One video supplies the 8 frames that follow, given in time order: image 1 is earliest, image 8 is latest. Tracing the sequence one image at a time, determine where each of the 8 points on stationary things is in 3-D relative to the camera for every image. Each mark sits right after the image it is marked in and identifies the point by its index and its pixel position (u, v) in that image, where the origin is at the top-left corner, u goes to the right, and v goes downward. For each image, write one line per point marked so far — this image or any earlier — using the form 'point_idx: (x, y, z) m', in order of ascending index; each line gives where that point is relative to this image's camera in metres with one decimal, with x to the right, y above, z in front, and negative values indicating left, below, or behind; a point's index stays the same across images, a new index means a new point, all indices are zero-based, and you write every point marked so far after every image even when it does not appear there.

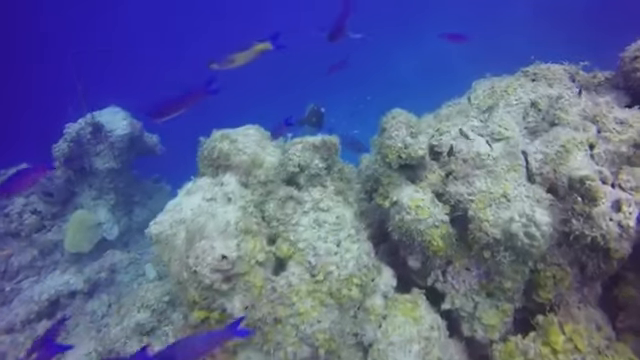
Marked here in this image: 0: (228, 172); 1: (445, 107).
0: (-1.0, +0.1, +4.3) m
1: (+1.6, +1.0, +5.3) m
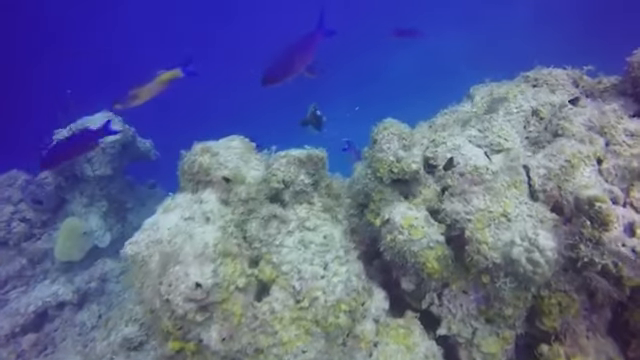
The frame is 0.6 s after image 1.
0: (-1.1, -0.1, +4.0) m
1: (+1.5, +0.8, +5.0) m
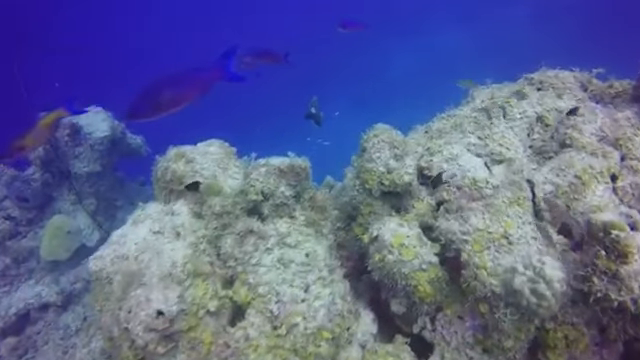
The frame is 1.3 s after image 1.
0: (-1.3, -0.2, +3.7) m
1: (+1.4, +0.7, +4.6) m
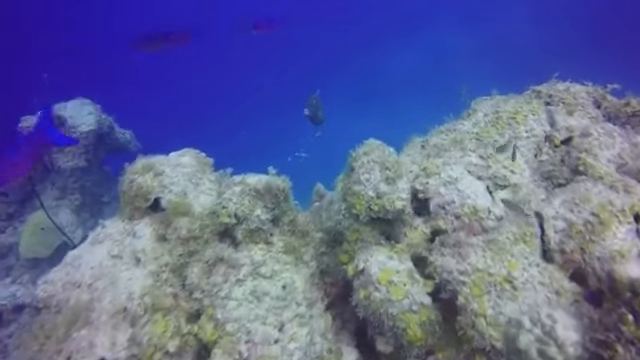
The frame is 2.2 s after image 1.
0: (-1.4, -0.3, +3.3) m
1: (+1.2, +0.5, +4.2) m
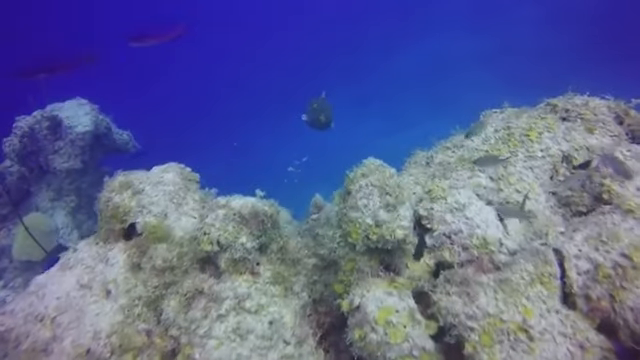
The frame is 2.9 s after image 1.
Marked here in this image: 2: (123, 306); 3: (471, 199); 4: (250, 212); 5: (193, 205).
0: (-1.5, -0.5, +3.0) m
1: (+1.2, +0.3, +3.9) m
2: (-1.3, -0.8, +2.6) m
3: (+1.1, -0.1, +2.9) m
4: (-0.5, -0.2, +2.9) m
5: (-1.0, -0.2, +3.1) m
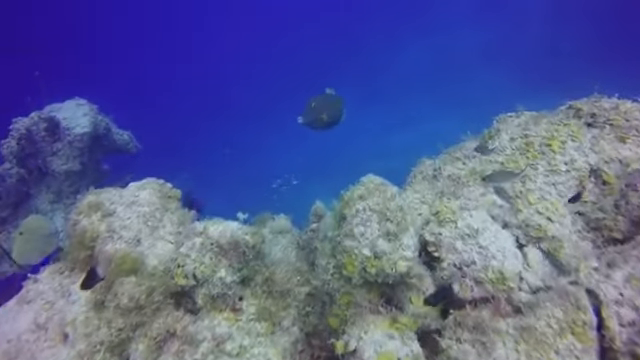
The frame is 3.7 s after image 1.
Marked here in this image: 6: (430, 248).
0: (-1.5, -0.6, +2.6) m
1: (+1.1, +0.2, +3.5) m
2: (-1.3, -1.0, +2.3) m
3: (+1.0, -0.3, +2.5) m
4: (-0.6, -0.4, +2.5) m
5: (-1.1, -0.3, +2.8) m
6: (+0.7, -0.4, +2.5) m
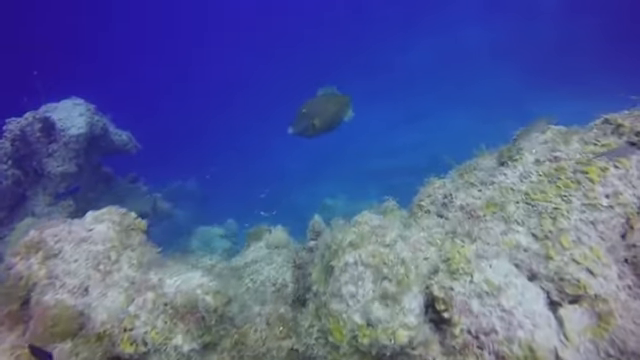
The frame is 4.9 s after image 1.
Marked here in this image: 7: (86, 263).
0: (-1.6, -0.8, +2.2) m
1: (+1.1, 0.0, +3.0) m
2: (-1.4, -1.2, +1.8) m
3: (+0.9, -0.5, +2.0) m
4: (-0.7, -0.6, +2.1) m
5: (-1.1, -0.5, +2.3) m
6: (+0.6, -0.6, +2.0) m
7: (-1.4, -0.5, +2.3) m
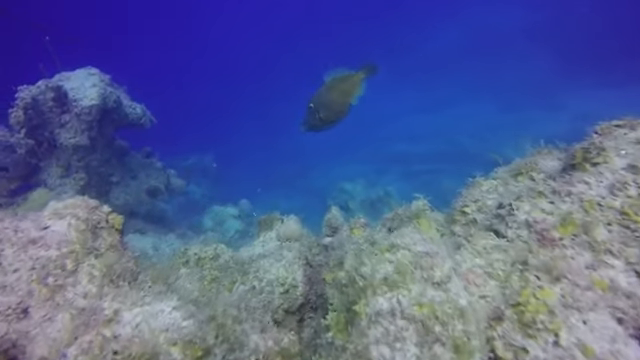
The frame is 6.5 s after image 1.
0: (-1.6, -0.7, +1.7) m
1: (+1.2, 0.0, +2.3) m
2: (-1.4, -1.1, +1.3) m
3: (+1.0, -0.5, +1.3) m
4: (-0.6, -0.6, +1.5) m
5: (-1.1, -0.5, +1.8) m
6: (+0.6, -0.7, +1.3) m
7: (-1.3, -0.4, +1.8) m
